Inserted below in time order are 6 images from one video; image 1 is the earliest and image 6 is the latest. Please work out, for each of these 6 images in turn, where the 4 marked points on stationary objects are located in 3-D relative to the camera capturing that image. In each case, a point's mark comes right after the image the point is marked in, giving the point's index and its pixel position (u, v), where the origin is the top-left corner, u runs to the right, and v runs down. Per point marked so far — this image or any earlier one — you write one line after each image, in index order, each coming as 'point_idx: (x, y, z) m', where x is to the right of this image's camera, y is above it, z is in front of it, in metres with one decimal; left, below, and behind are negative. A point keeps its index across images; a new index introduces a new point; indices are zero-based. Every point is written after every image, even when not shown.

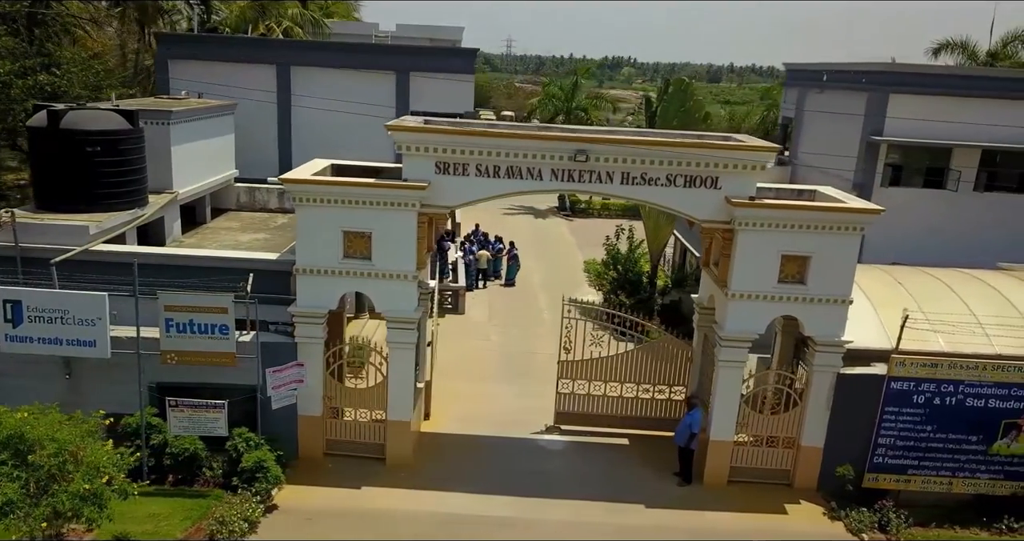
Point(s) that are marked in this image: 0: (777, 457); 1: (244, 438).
0: (+3.8, -2.7, +10.4) m
1: (-3.6, -2.3, +9.7) m
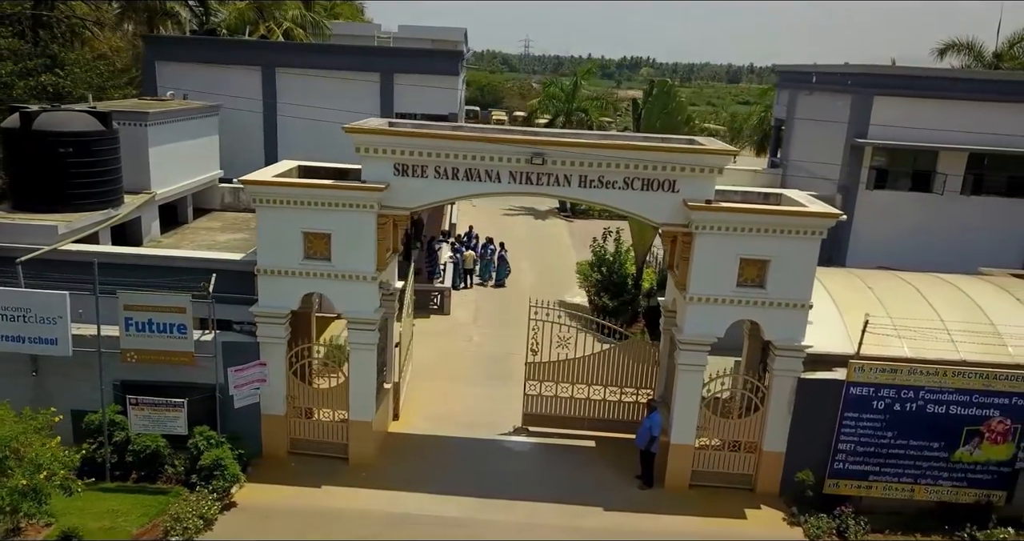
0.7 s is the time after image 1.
0: (+3.3, -2.7, +10.4) m
1: (-4.2, -2.3, +9.8) m
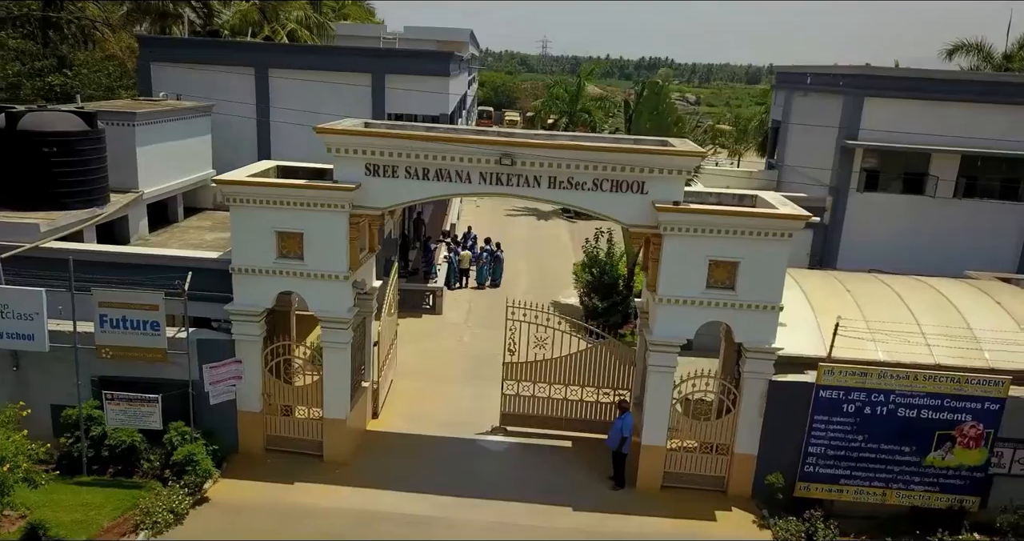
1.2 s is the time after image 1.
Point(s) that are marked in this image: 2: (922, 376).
0: (+2.9, -2.8, +10.4) m
1: (-4.6, -2.2, +10.0) m
2: (+5.3, -1.4, +9.3) m
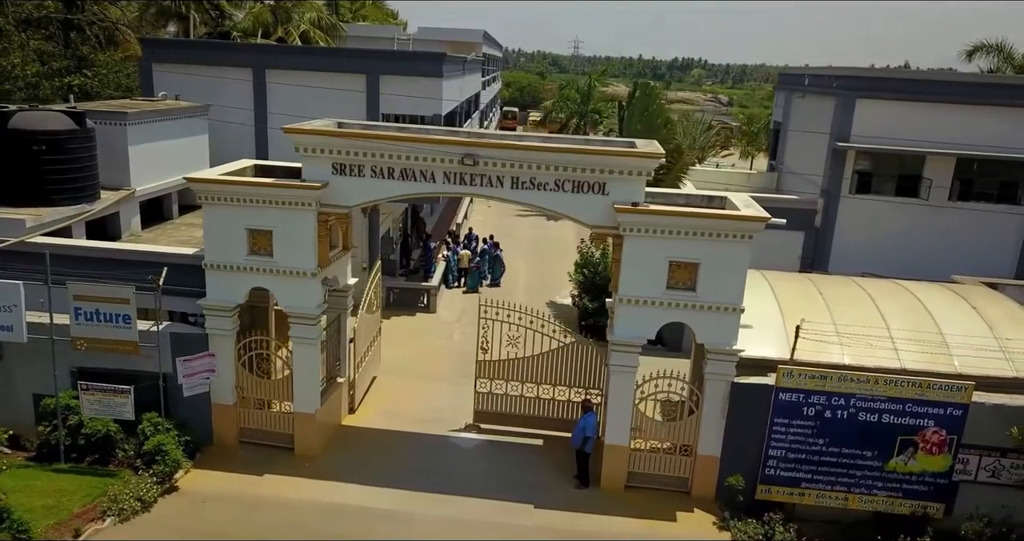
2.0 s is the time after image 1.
0: (+2.3, -2.8, +10.4) m
1: (-5.1, -2.2, +10.3) m
2: (+4.7, -1.4, +9.2) m
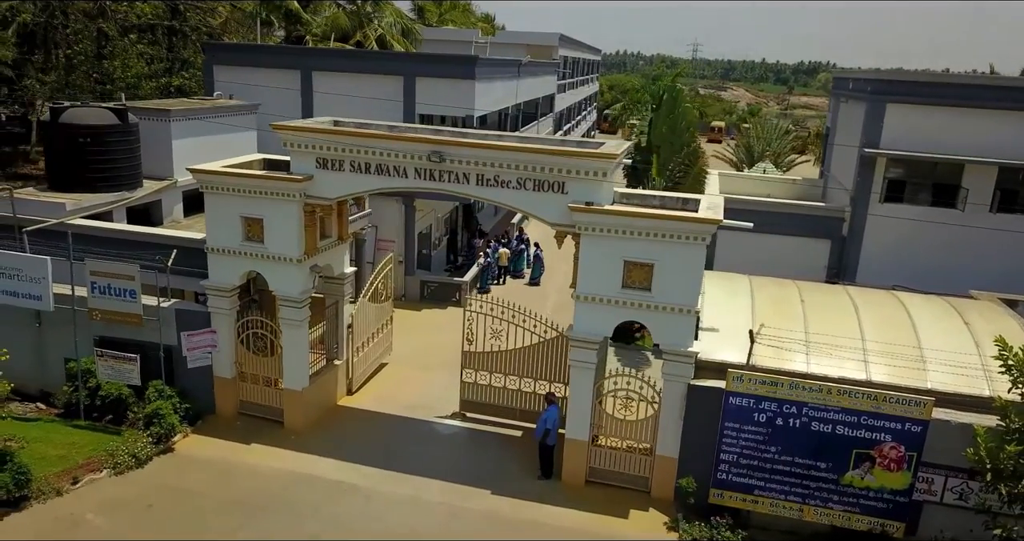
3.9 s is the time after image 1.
0: (+1.8, -2.8, +10.4) m
1: (-5.6, -1.9, +11.4) m
2: (+4.0, -1.5, +9.0) m
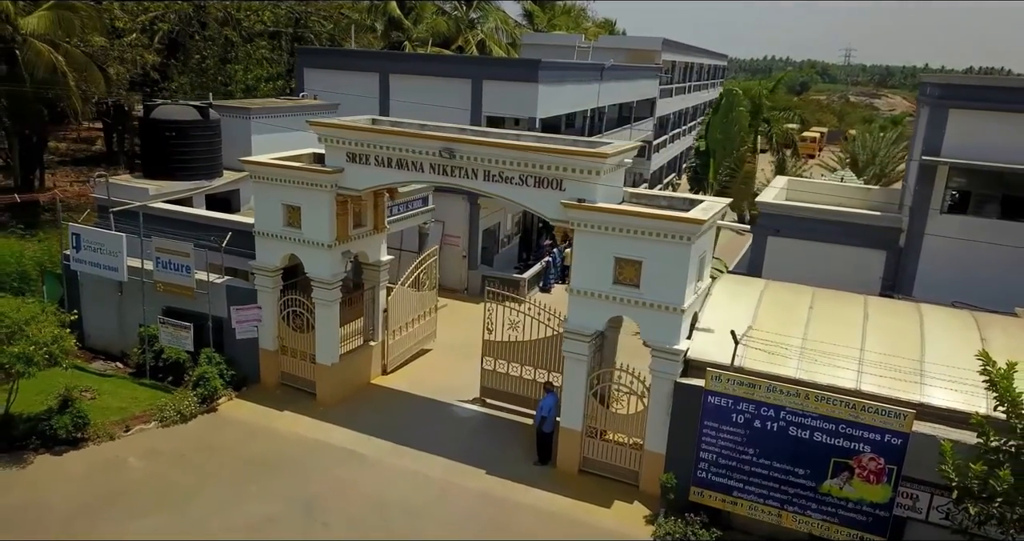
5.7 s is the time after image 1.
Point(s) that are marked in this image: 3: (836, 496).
0: (+1.7, -2.7, +10.7) m
1: (-5.4, -1.5, +12.8) m
2: (+3.7, -1.5, +8.8) m
3: (+4.1, -2.8, +9.0) m
